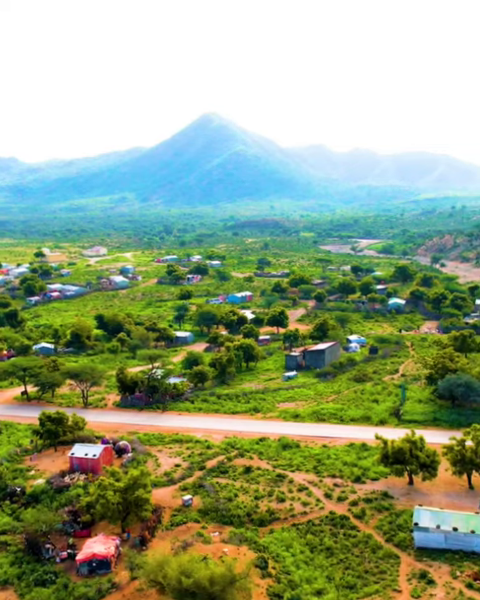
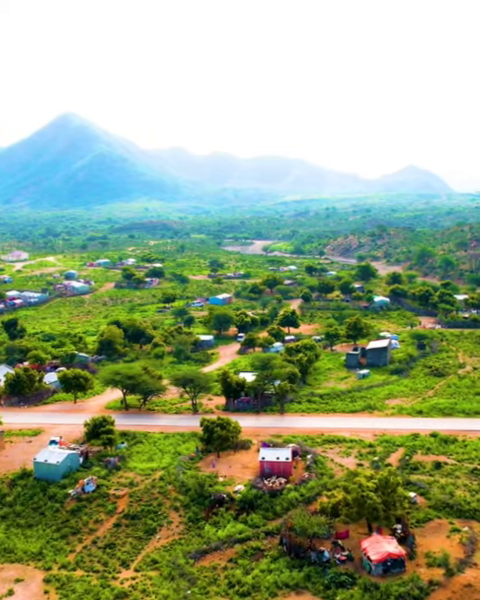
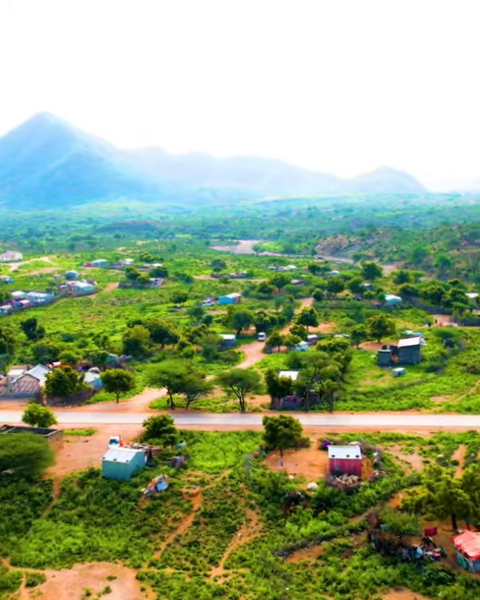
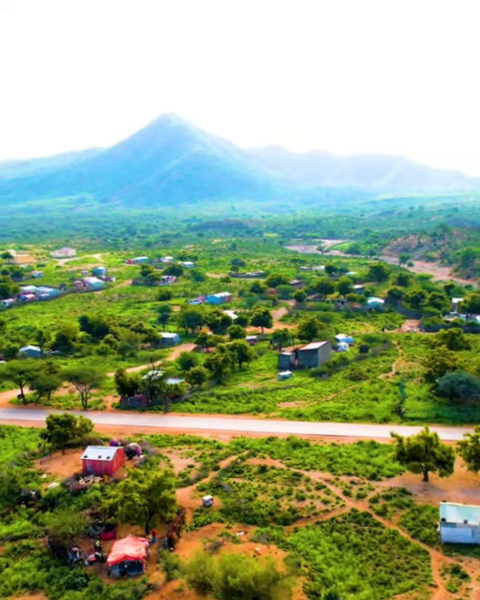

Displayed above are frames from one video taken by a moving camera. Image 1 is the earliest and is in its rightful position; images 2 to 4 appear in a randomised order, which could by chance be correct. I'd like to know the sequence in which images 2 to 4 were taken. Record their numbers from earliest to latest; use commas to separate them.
4, 2, 3
